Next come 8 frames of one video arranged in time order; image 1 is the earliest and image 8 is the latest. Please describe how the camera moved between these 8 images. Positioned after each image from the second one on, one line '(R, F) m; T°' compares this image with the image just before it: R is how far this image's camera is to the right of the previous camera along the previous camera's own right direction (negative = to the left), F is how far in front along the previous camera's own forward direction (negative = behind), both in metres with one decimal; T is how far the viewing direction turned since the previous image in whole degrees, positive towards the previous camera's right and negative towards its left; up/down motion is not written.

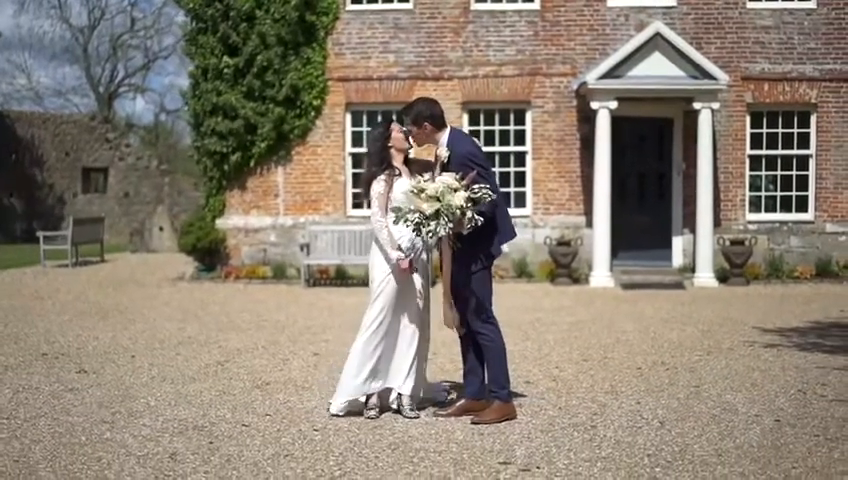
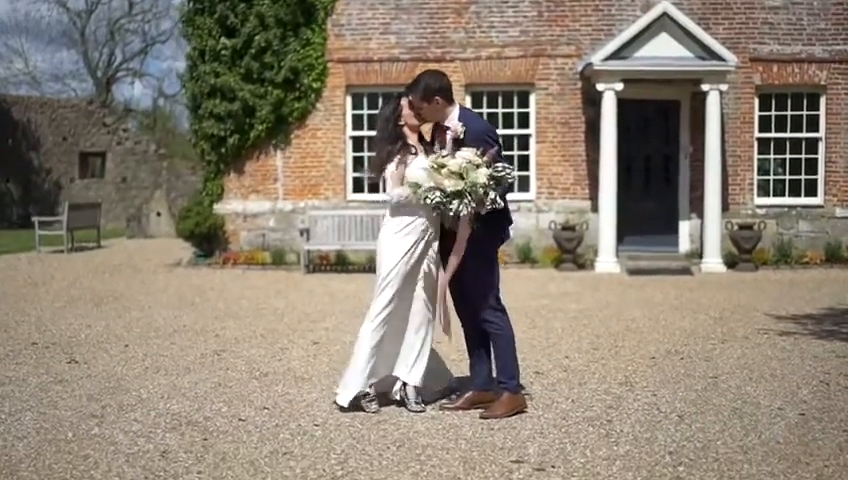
(0.0, +0.3) m; 0°
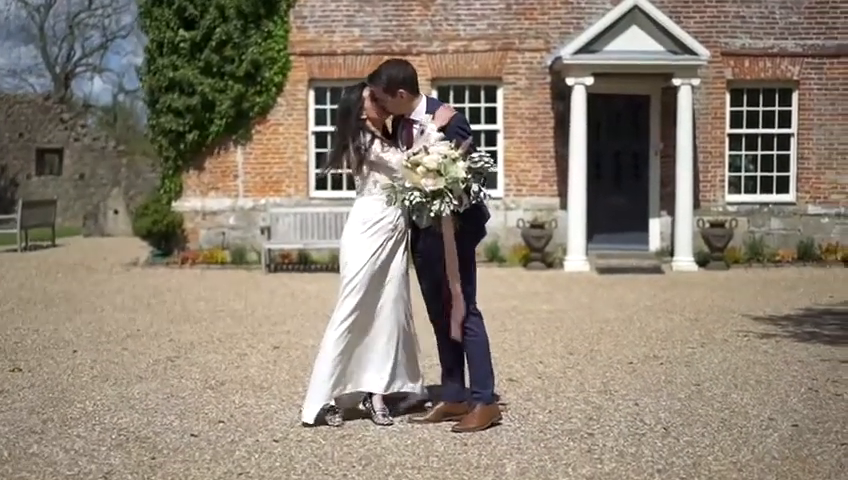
(0.0, +0.4) m; +2°
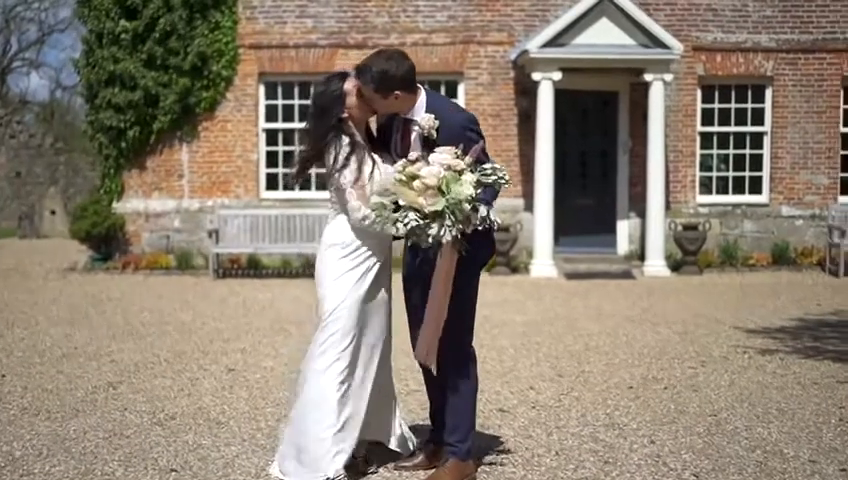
(-0.2, +0.9) m; +2°
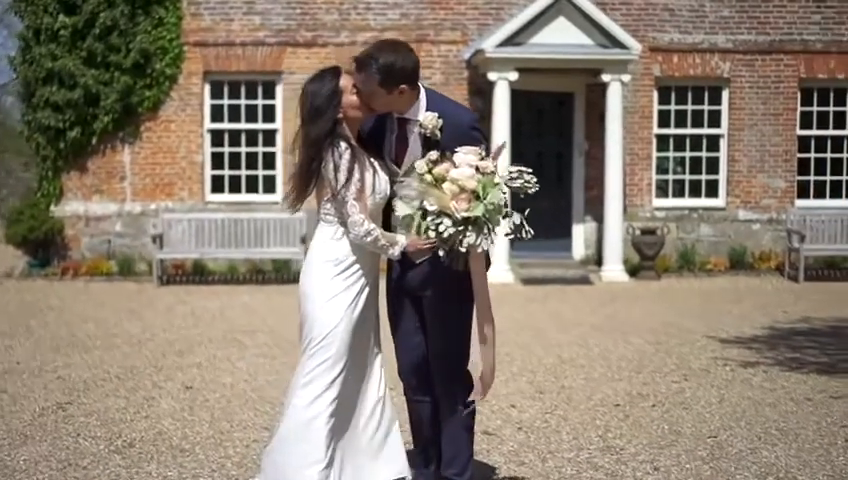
(-0.2, +0.5) m; +3°
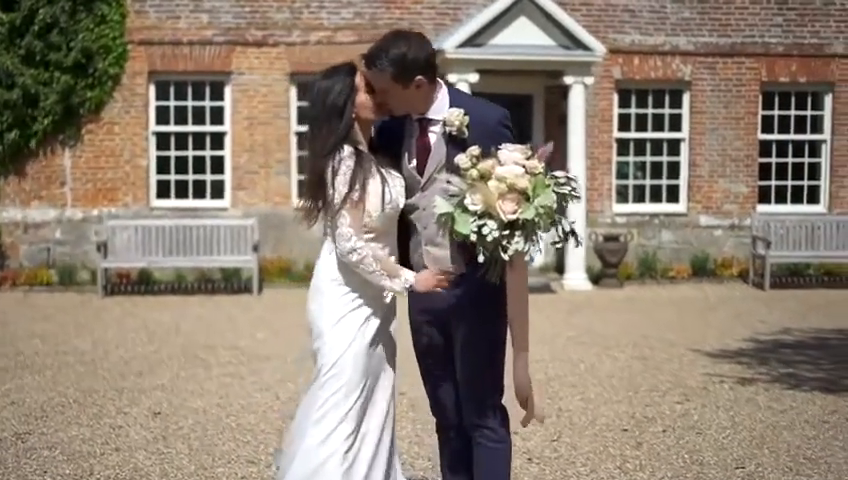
(-0.3, +0.5) m; +3°
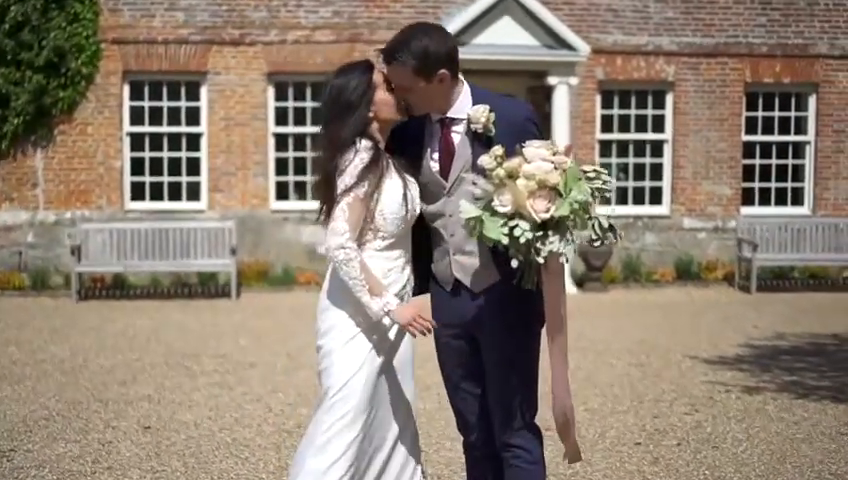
(-0.2, +0.3) m; +2°
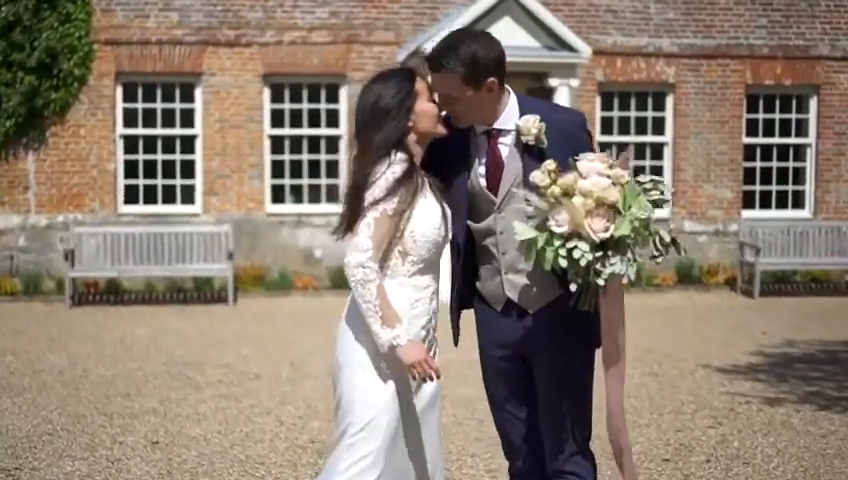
(-0.2, +0.2) m; +1°
